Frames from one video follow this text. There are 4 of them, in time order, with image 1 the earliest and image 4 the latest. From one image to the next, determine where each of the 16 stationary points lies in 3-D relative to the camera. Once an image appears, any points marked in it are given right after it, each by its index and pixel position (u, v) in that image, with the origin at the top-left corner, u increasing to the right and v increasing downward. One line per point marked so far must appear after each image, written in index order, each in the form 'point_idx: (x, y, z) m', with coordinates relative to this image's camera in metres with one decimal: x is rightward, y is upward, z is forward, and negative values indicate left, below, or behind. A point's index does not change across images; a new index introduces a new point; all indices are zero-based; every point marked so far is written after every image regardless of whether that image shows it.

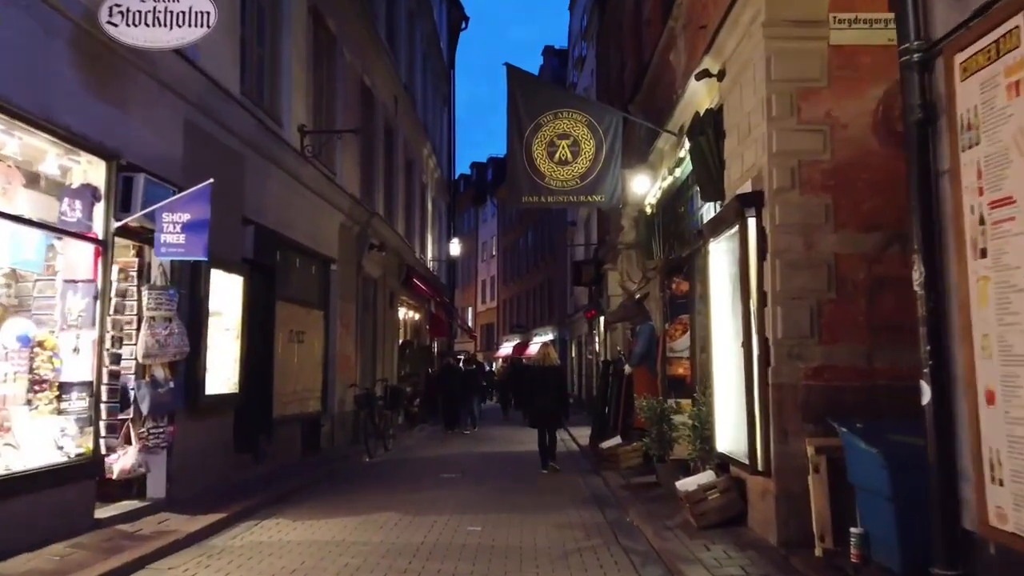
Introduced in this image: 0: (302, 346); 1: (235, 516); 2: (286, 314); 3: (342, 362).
0: (-4.4, -1.2, +15.0) m
1: (-3.5, -2.9, +9.0) m
2: (-4.4, -0.5, +14.0) m
3: (-4.0, -1.8, +17.0) m
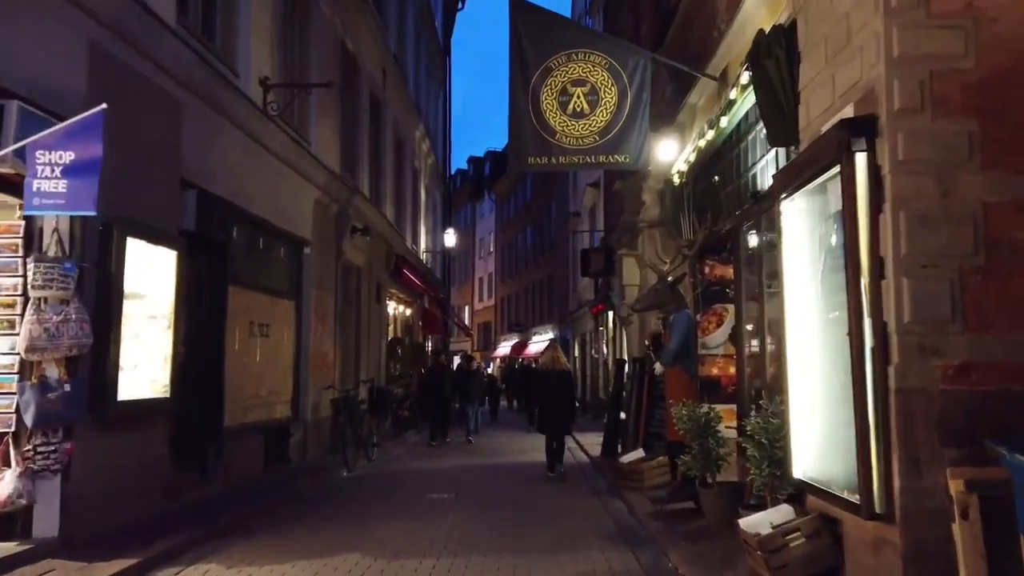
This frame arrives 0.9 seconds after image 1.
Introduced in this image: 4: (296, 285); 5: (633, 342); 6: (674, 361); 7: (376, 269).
0: (-4.4, -0.9, +12.7) m
1: (-3.4, -2.6, +6.8) m
2: (-4.4, -0.2, +11.8) m
3: (-4.0, -1.5, +14.8) m
4: (-4.3, +0.1, +14.1) m
5: (+2.7, -1.2, +15.8) m
6: (+2.1, -0.9, +9.1) m
7: (-3.7, +0.5, +19.7) m
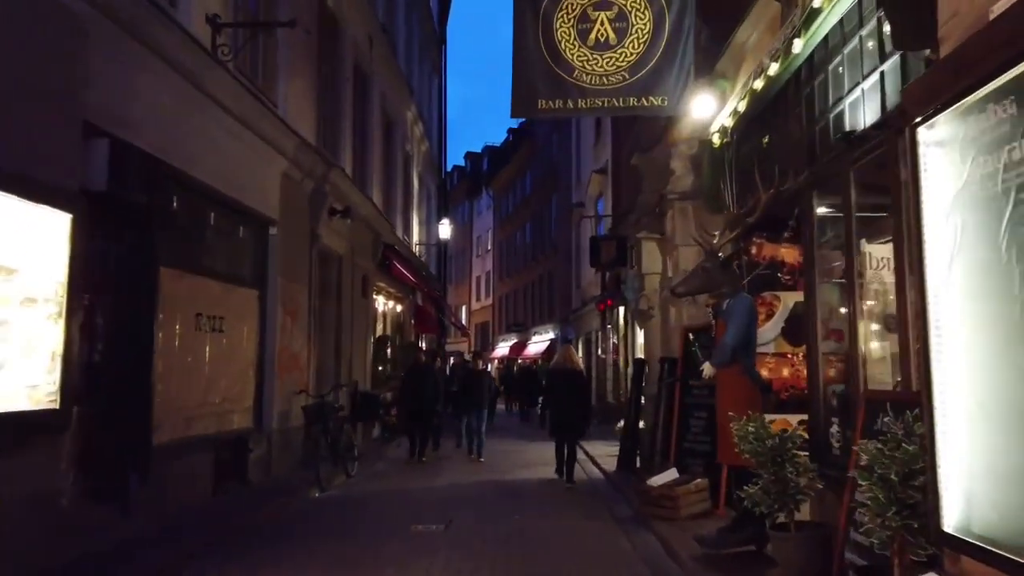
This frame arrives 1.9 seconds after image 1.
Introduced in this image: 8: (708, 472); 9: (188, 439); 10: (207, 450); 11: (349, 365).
0: (-4.3, -0.7, +10.5) m
1: (-3.4, -2.4, +4.6) m
2: (-4.4, 0.0, +9.6) m
3: (-3.9, -1.3, +12.6) m
4: (-4.2, +0.3, +11.9) m
5: (+2.7, -1.0, +13.7) m
6: (+2.1, -0.7, +6.9) m
7: (-3.7, +0.7, +17.5) m
8: (+2.6, -2.4, +9.4) m
9: (-4.3, -2.0, +9.4) m
10: (-4.2, -2.2, +9.9) m
11: (-3.8, -1.8, +16.6) m
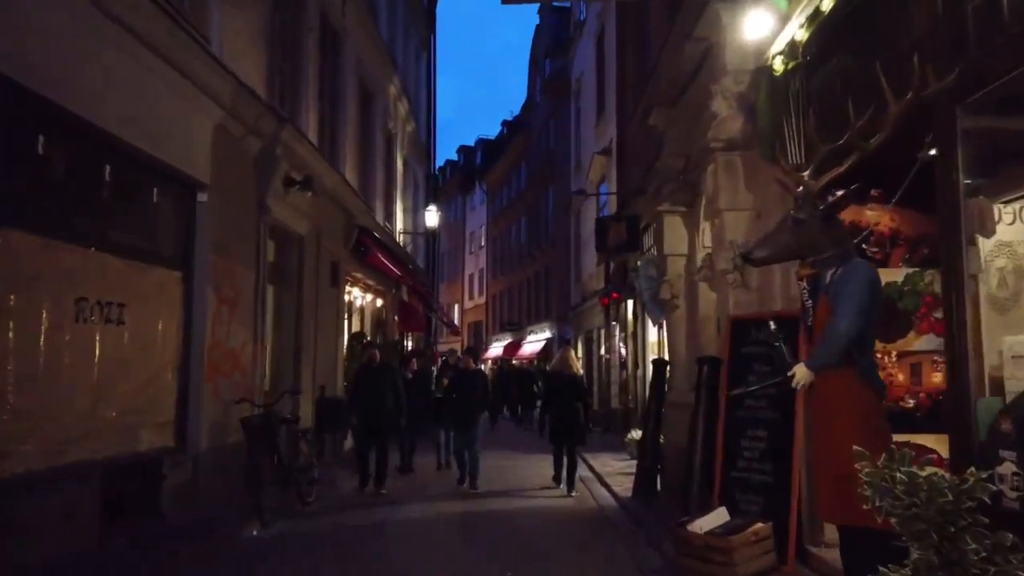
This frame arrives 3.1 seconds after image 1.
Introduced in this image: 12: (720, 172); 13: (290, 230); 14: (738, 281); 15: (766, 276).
0: (-4.4, -0.5, +8.0) m
1: (-3.4, -2.1, +2.1) m
2: (-4.4, +0.2, +7.1) m
3: (-4.1, -1.1, +10.1) m
4: (-4.3, +0.5, +9.4) m
5: (+2.6, -0.8, +11.2) m
6: (+2.1, -0.4, +4.5) m
7: (-3.9, +0.9, +15.0) m
8: (+2.5, -2.2, +6.9) m
9: (-4.4, -1.7, +6.9) m
10: (-4.3, -2.0, +7.4) m
11: (-3.9, -1.5, +14.1) m
12: (+2.3, +1.3, +7.9) m
13: (-4.0, +1.1, +12.9) m
14: (+2.5, +0.1, +7.8) m
15: (+2.8, +0.1, +7.8) m
